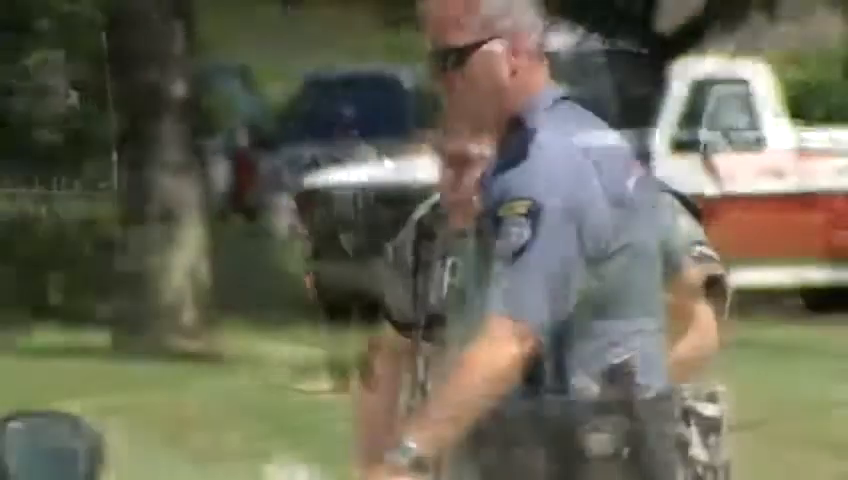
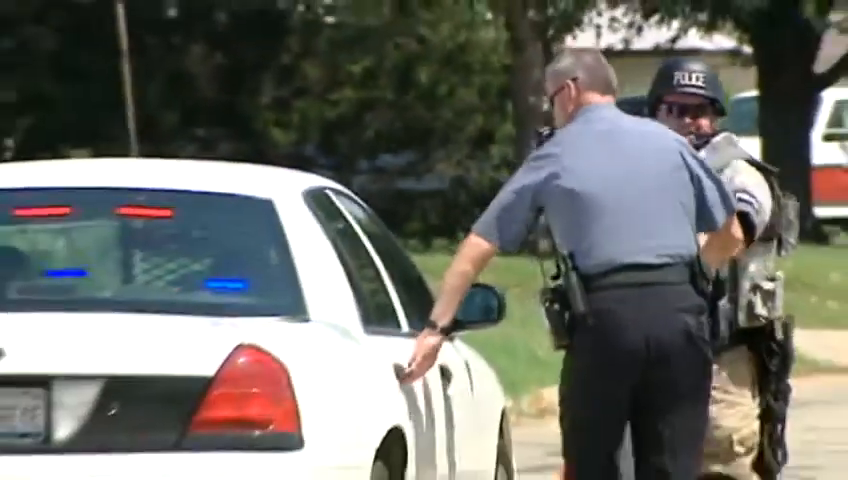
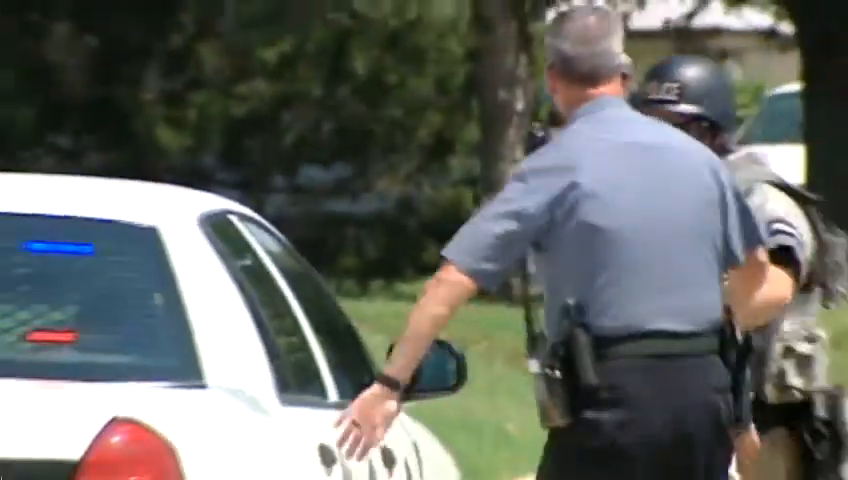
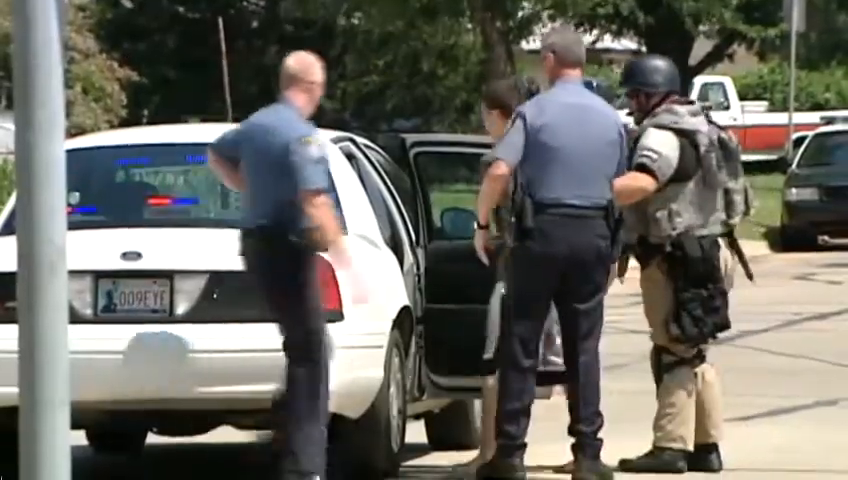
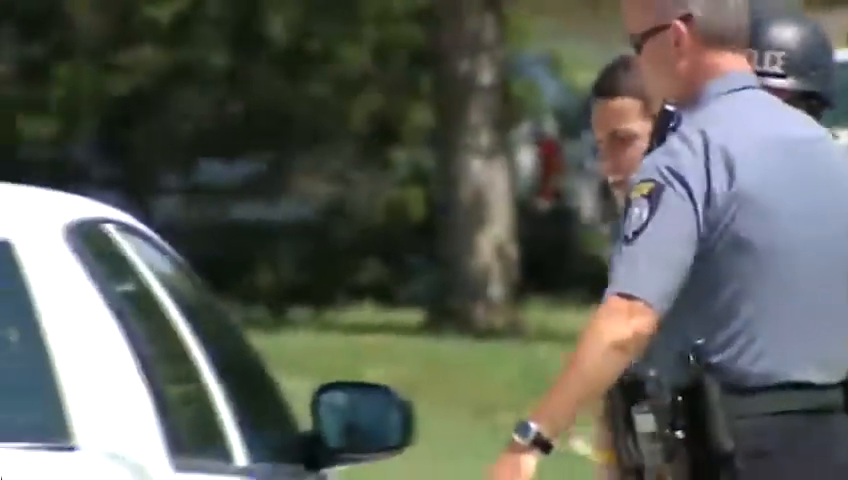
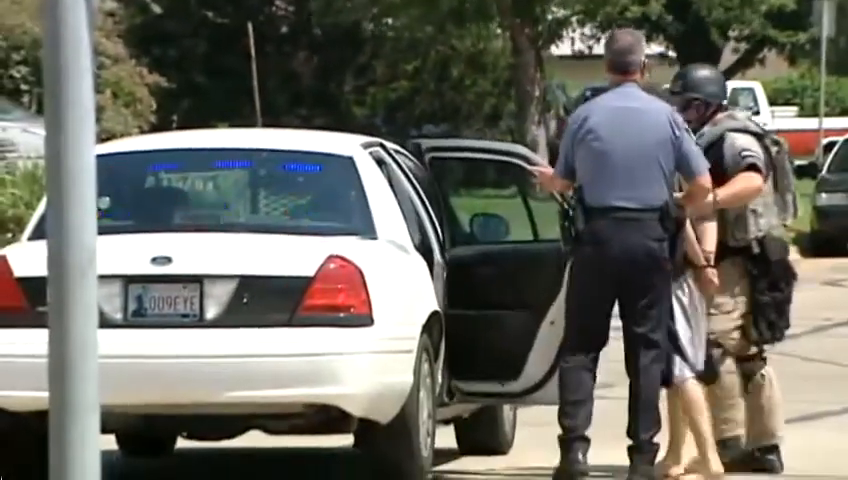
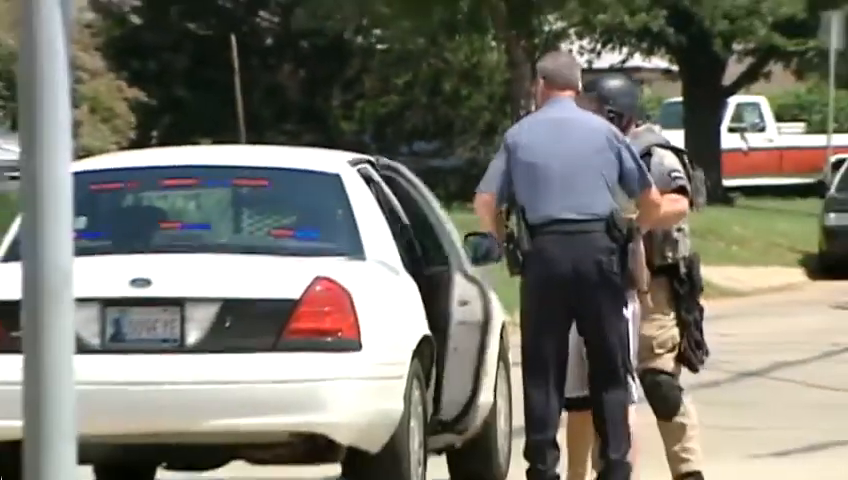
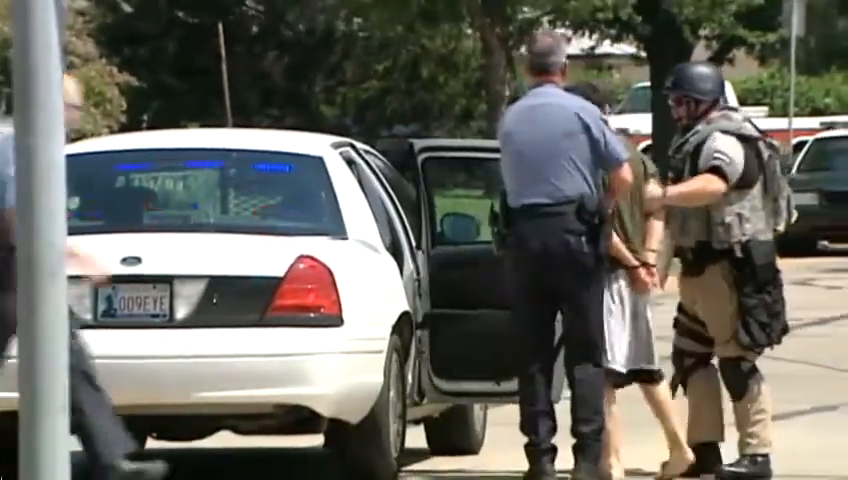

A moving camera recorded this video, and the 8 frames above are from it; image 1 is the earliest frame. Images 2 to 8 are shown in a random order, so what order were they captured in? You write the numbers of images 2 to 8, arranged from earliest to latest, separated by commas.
5, 3, 2, 7, 6, 8, 4
